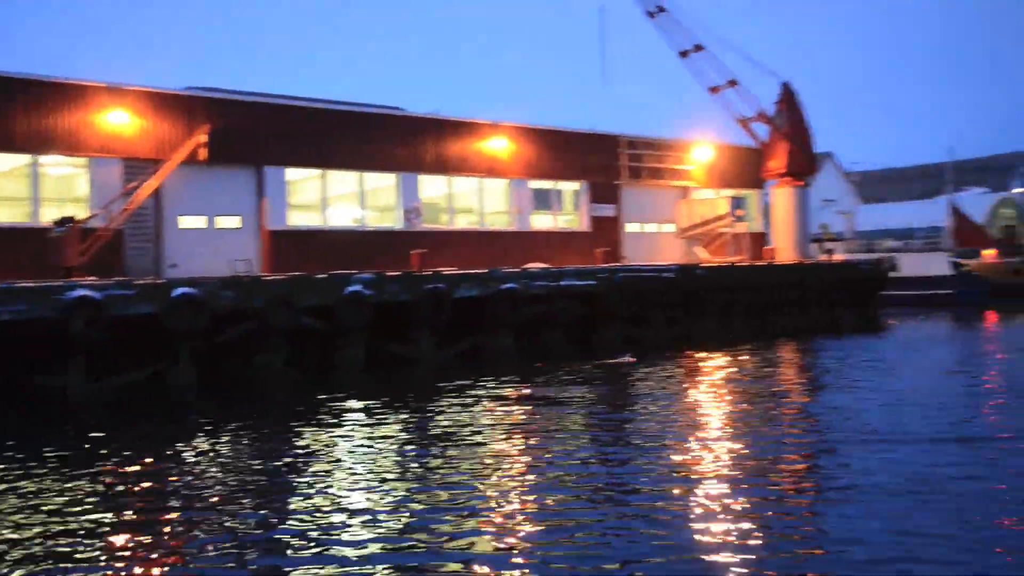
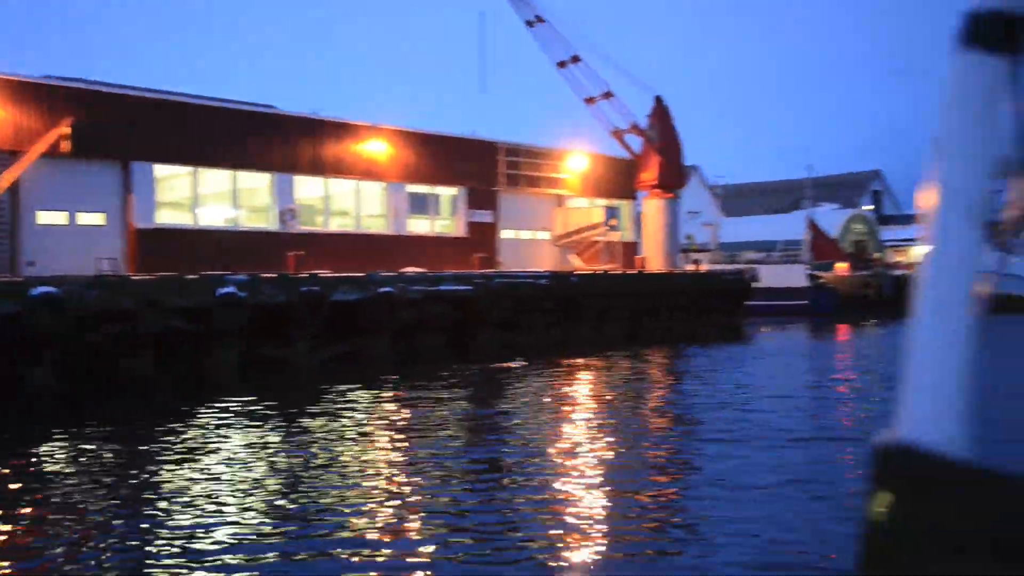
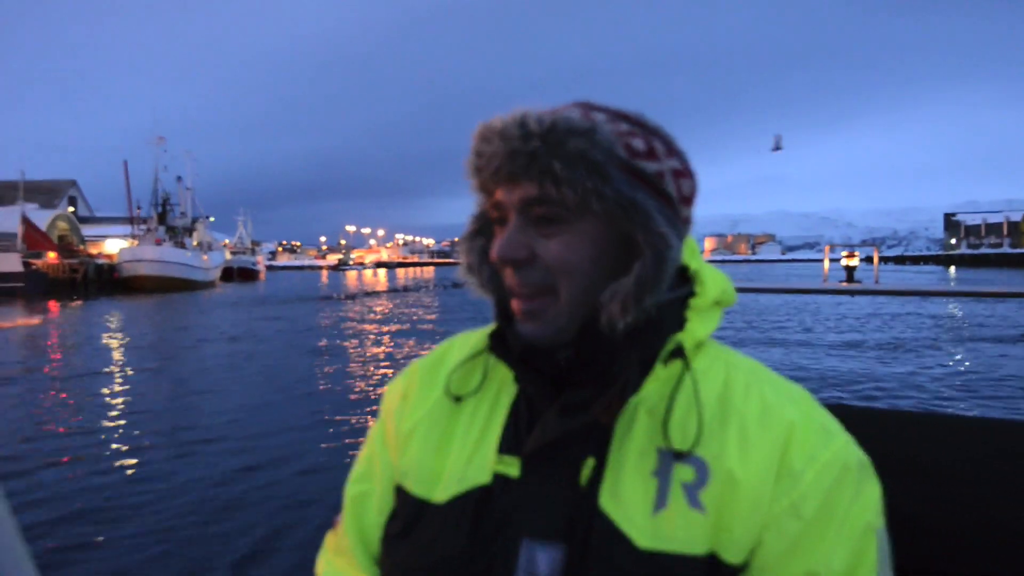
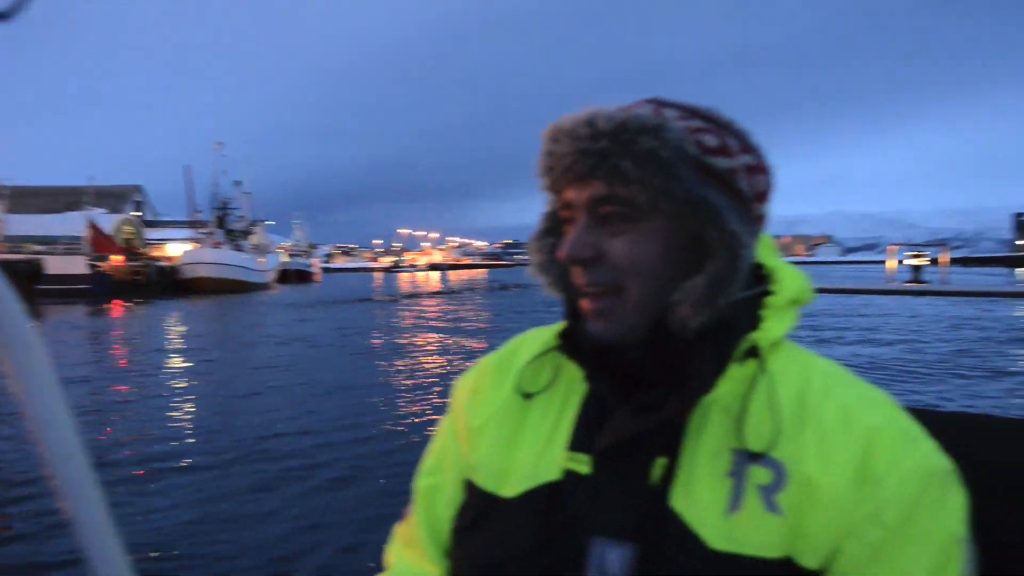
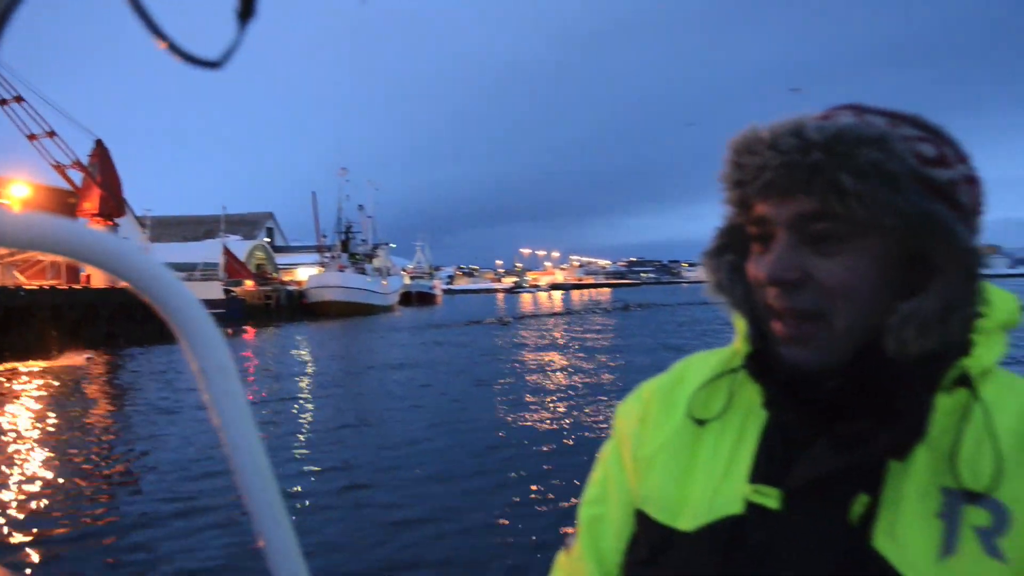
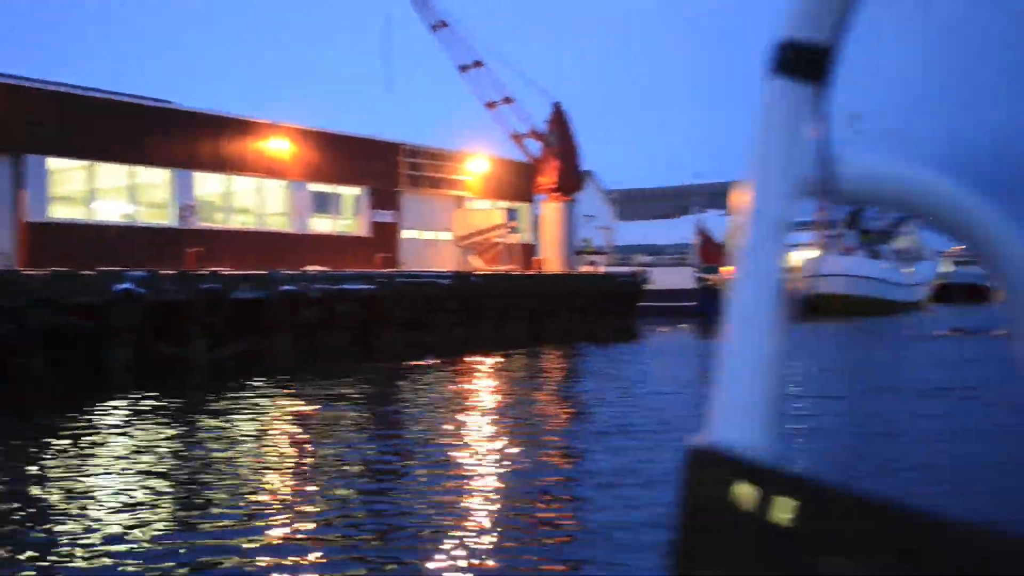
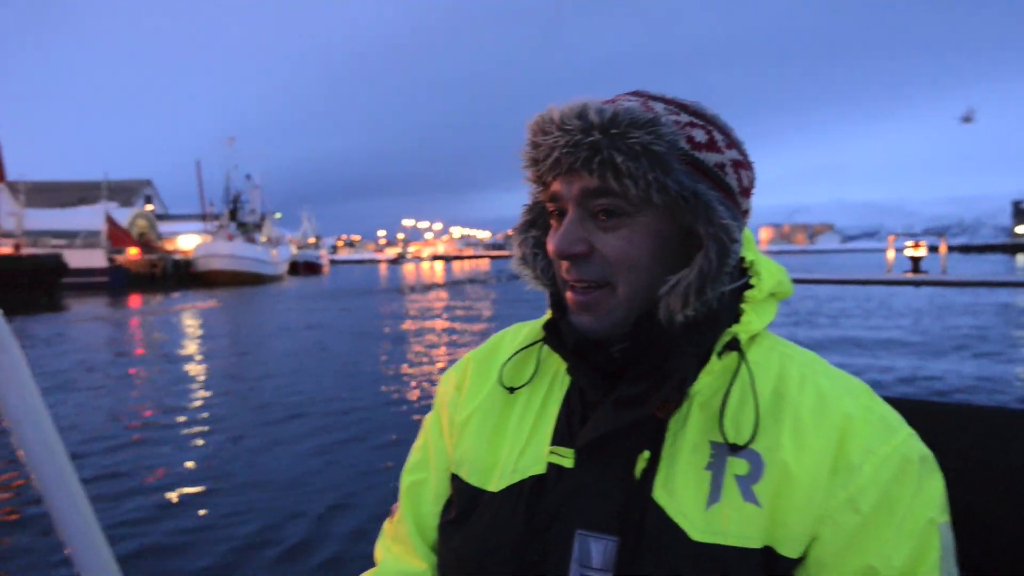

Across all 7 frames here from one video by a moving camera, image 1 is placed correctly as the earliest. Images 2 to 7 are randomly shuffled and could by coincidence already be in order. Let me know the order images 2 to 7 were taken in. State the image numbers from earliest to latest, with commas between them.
2, 6, 5, 4, 3, 7
